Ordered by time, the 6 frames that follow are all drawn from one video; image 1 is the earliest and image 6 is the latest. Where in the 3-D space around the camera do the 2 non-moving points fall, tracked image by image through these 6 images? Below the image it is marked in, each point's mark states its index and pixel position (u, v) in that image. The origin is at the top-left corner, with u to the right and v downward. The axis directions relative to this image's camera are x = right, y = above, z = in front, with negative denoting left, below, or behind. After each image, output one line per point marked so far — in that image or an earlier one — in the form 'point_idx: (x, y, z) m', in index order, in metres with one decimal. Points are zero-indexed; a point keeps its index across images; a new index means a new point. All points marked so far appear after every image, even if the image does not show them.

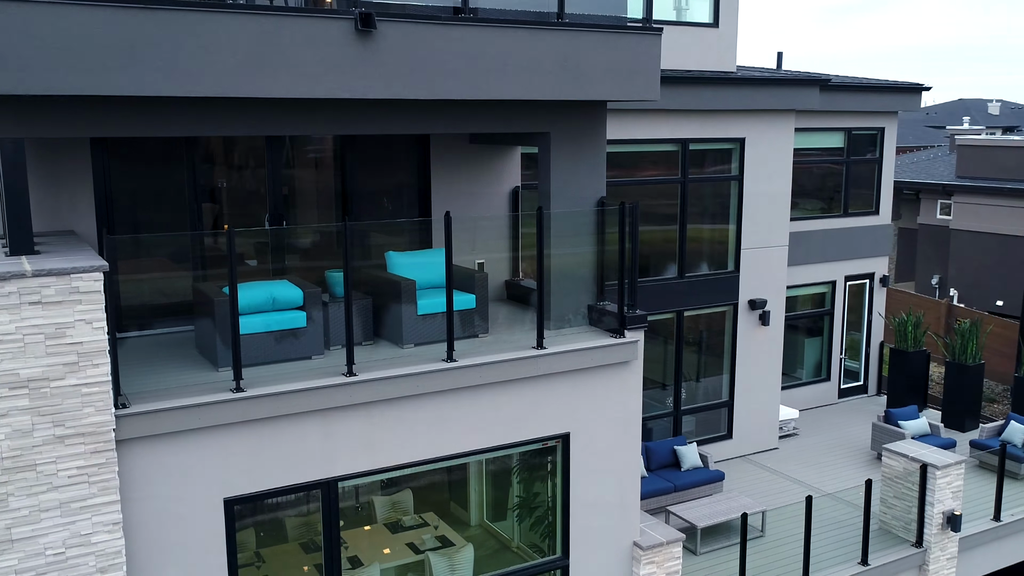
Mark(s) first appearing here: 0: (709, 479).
0: (+3.4, -3.3, +14.8) m
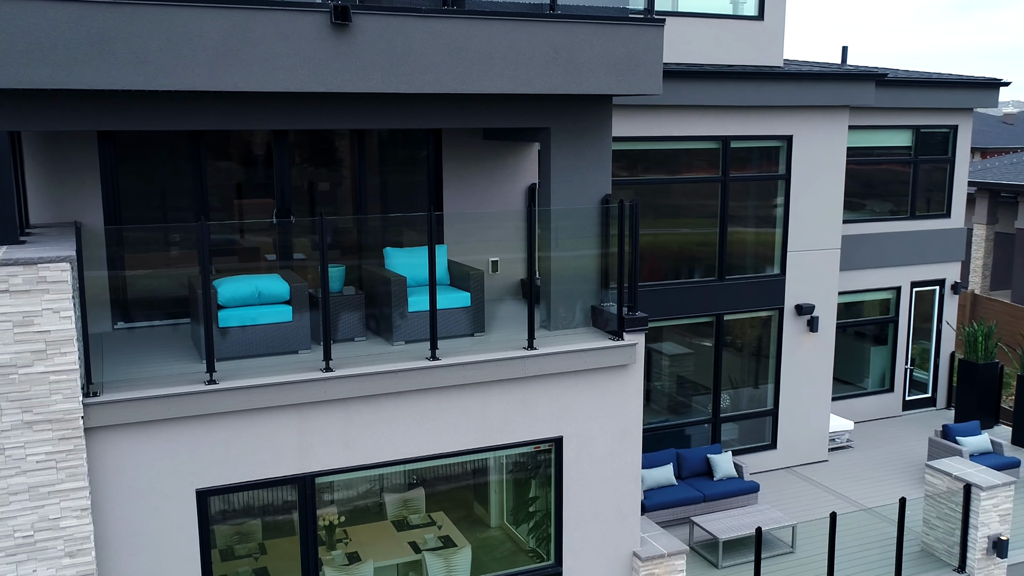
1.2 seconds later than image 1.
0: (+3.8, -3.3, +14.2) m
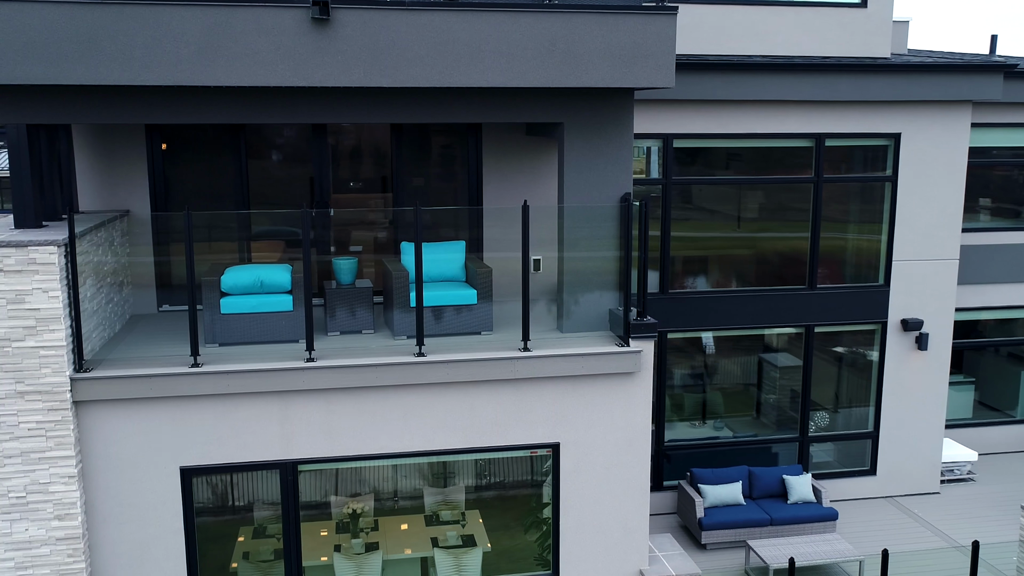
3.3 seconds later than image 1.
0: (+4.6, -3.5, +13.1) m
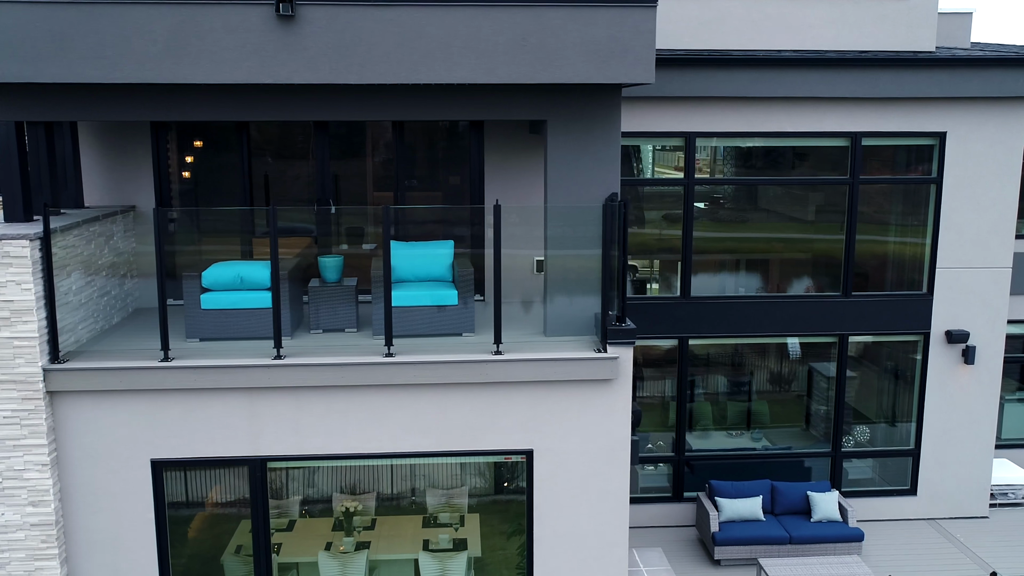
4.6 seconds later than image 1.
0: (+4.7, -3.6, +12.5) m
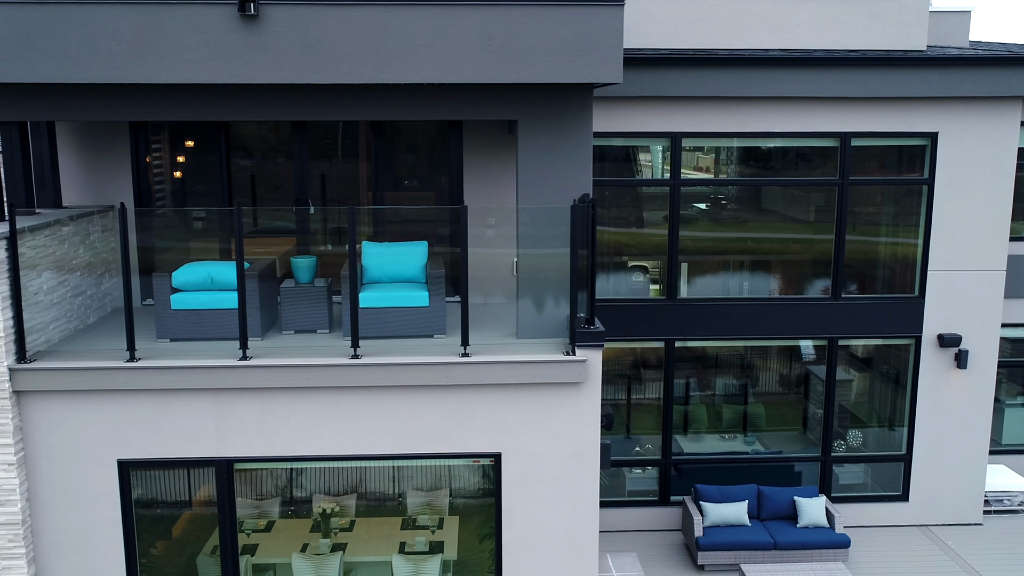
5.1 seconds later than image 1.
0: (+4.5, -3.6, +12.3) m
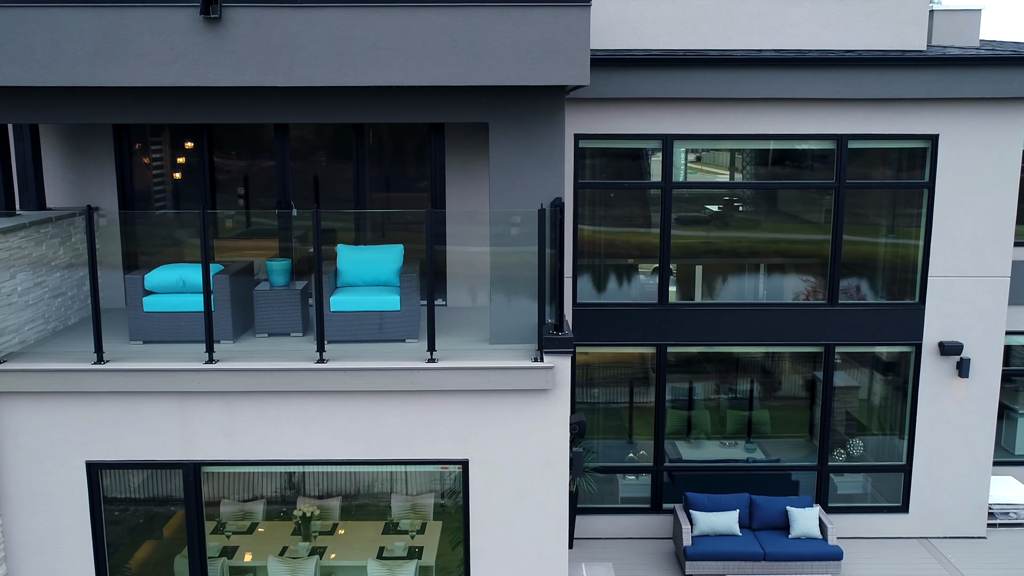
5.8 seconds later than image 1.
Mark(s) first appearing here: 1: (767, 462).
0: (+4.3, -3.7, +12.1) m
1: (+3.8, -2.7, +13.4) m
